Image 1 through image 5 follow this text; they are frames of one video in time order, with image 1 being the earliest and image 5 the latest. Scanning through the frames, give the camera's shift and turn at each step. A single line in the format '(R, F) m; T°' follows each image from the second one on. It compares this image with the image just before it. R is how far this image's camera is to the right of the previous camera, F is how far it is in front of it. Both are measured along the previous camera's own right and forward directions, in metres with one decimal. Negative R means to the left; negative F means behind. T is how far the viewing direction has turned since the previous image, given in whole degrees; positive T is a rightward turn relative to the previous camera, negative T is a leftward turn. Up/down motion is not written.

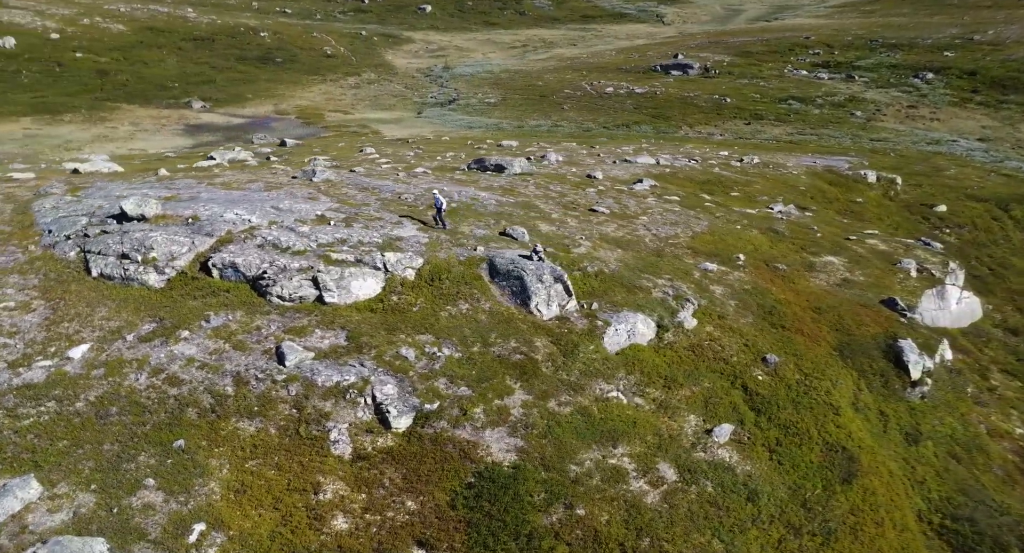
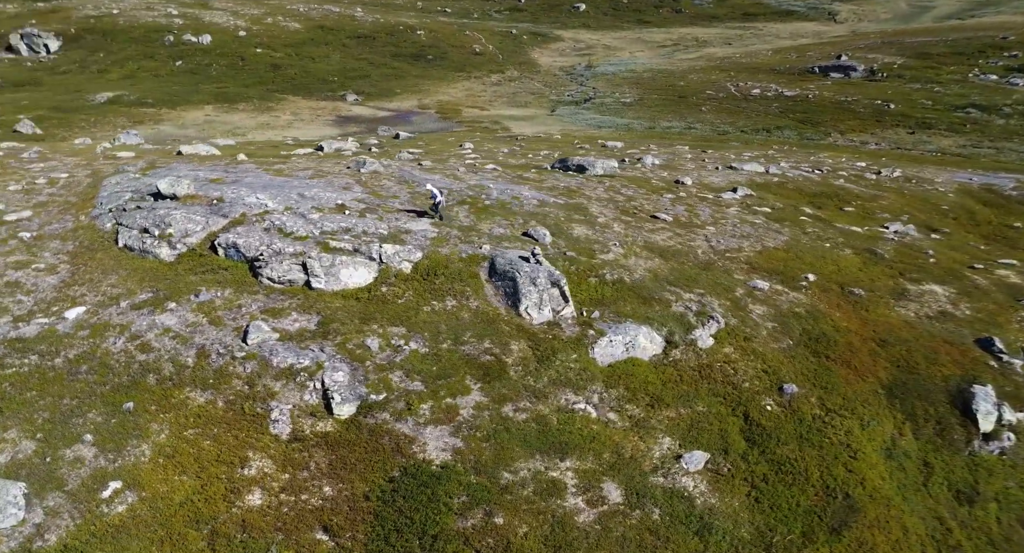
(+4.6, +0.8) m; -10°
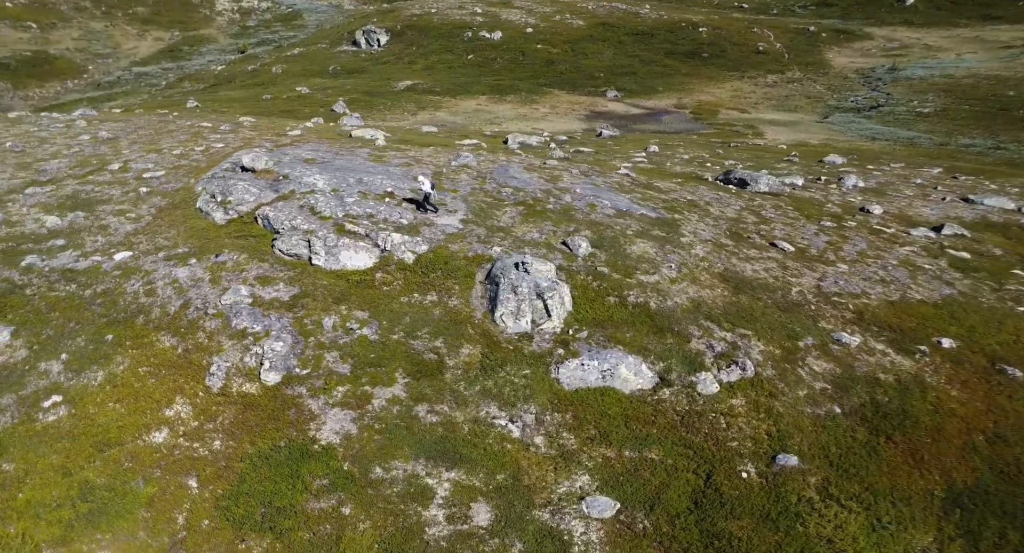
(+8.4, +1.7) m; -18°
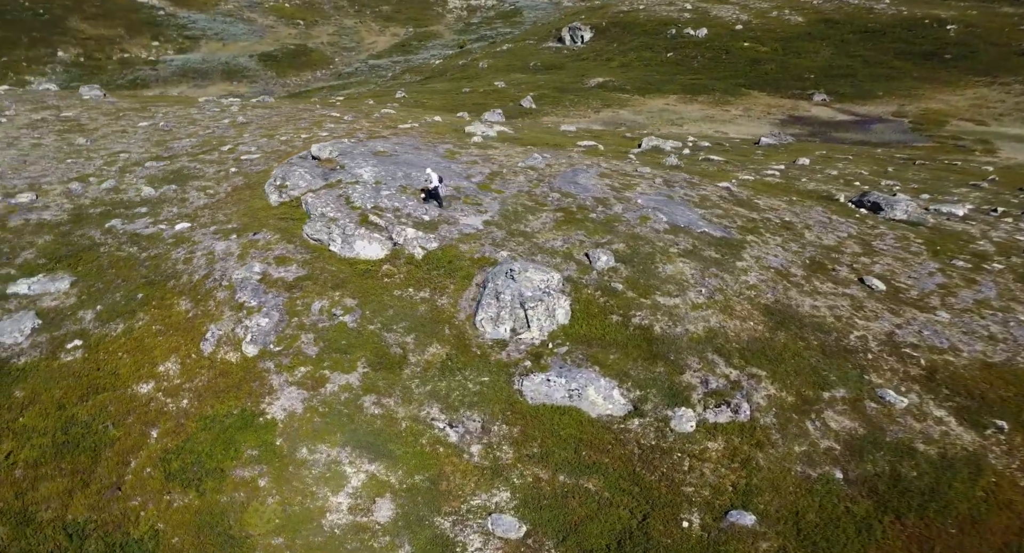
(+6.4, +0.9) m; -14°
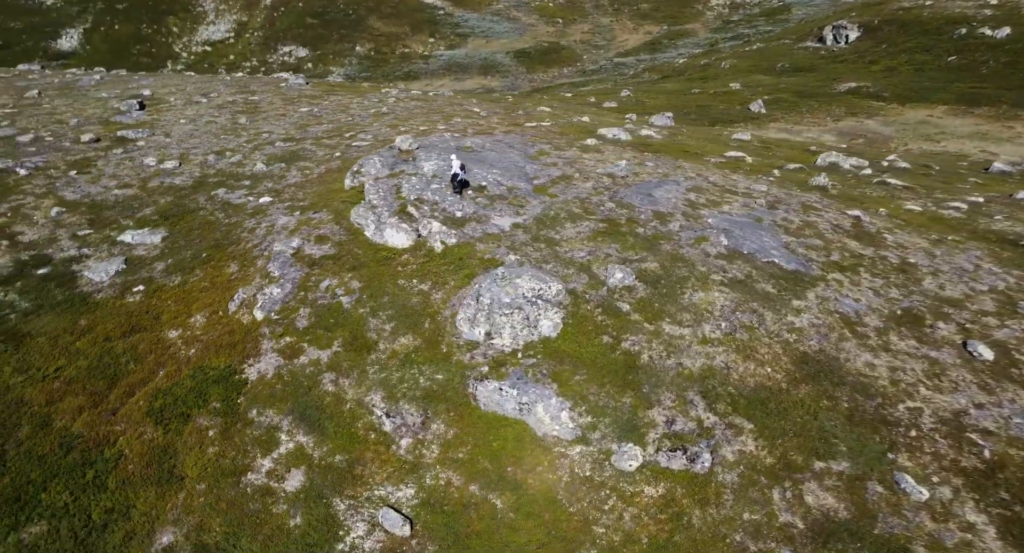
(+7.8, +0.8) m; -17°
